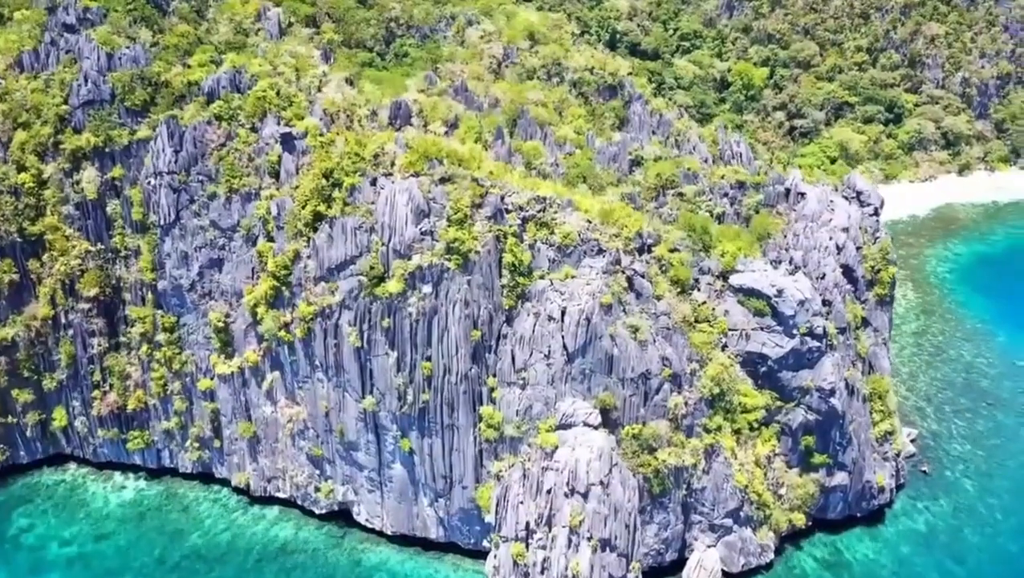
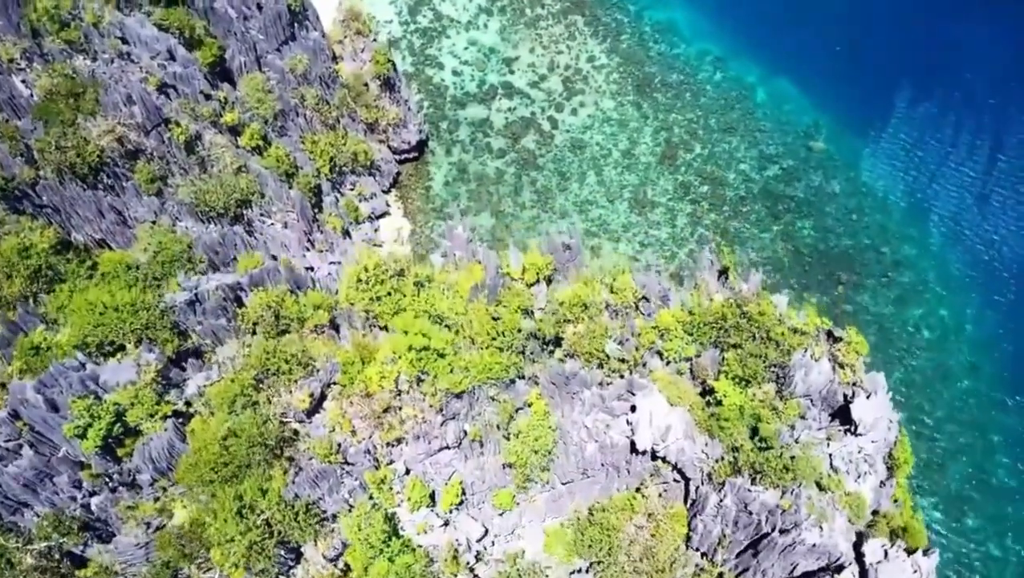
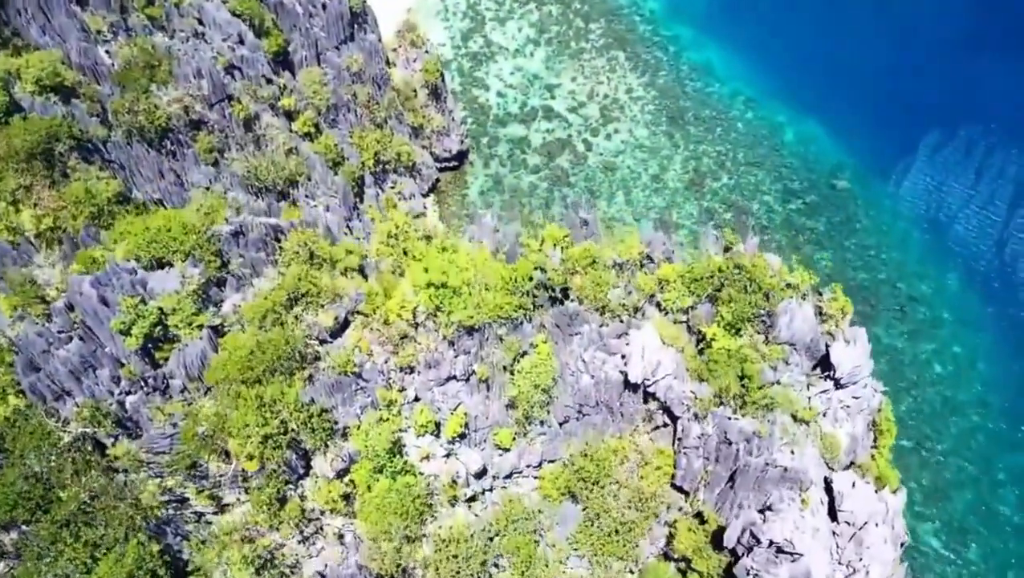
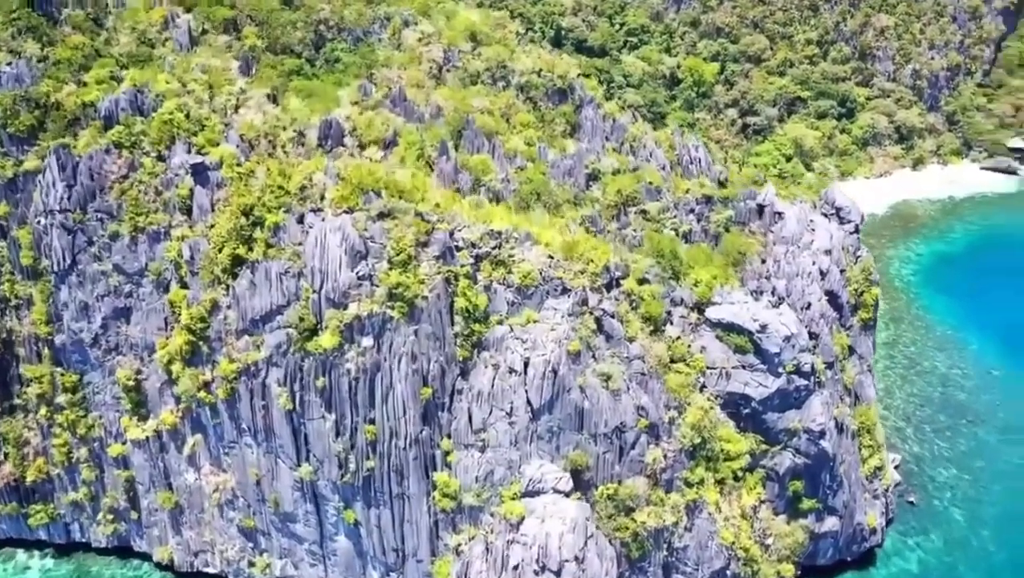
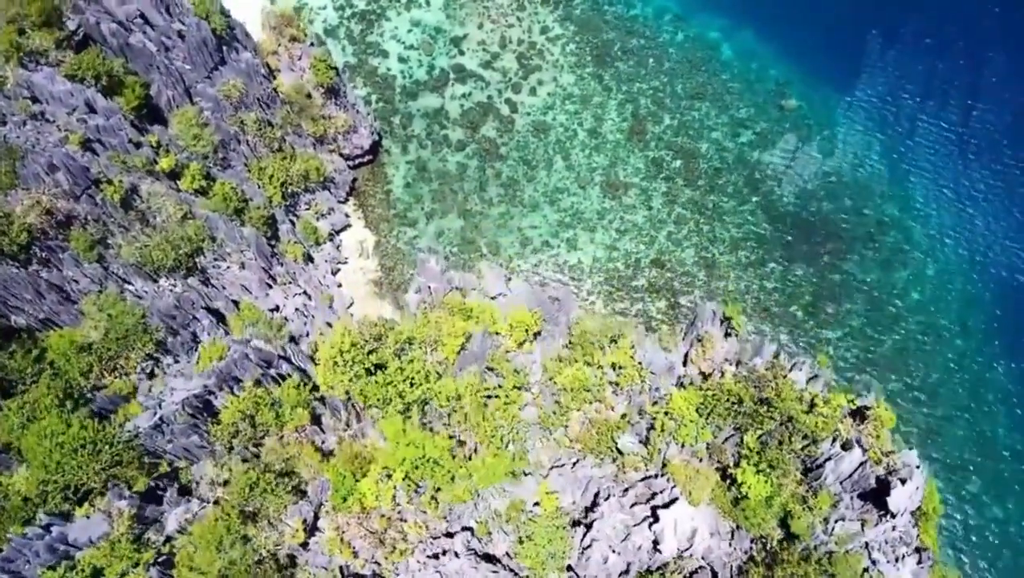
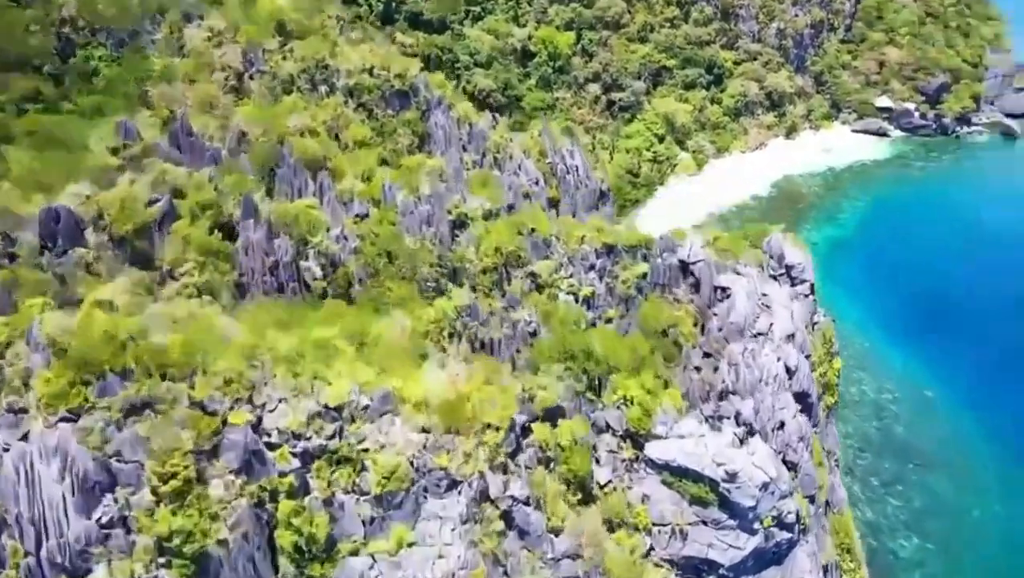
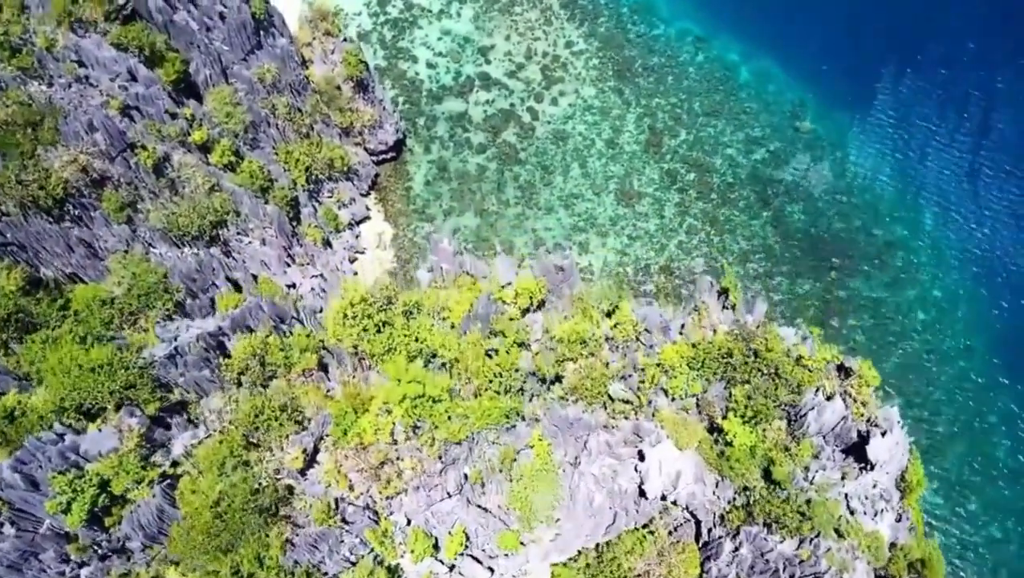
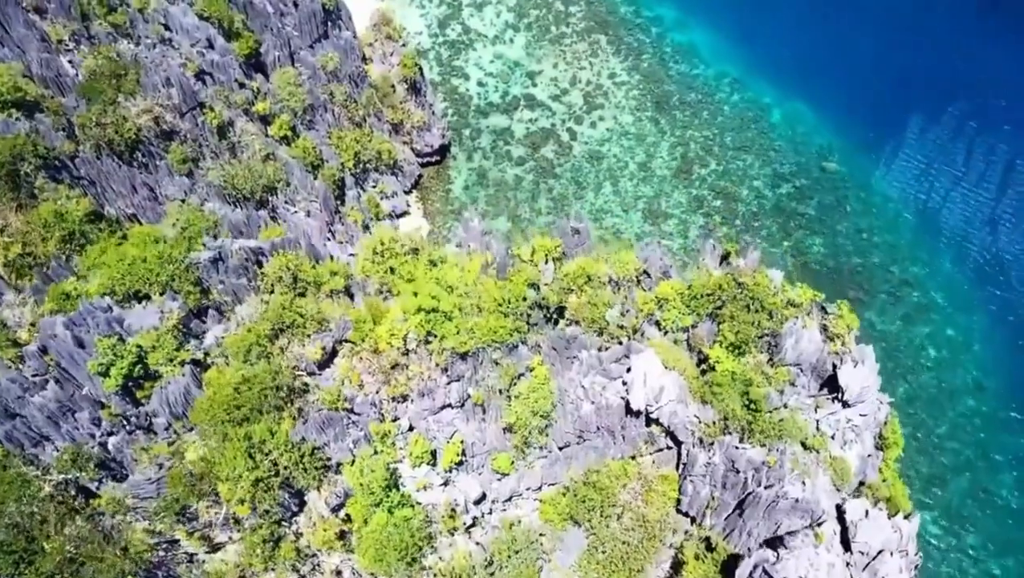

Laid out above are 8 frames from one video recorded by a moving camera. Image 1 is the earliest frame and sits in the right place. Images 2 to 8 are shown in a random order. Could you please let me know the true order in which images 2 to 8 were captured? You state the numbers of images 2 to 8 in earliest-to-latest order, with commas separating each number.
4, 6, 3, 8, 2, 7, 5
